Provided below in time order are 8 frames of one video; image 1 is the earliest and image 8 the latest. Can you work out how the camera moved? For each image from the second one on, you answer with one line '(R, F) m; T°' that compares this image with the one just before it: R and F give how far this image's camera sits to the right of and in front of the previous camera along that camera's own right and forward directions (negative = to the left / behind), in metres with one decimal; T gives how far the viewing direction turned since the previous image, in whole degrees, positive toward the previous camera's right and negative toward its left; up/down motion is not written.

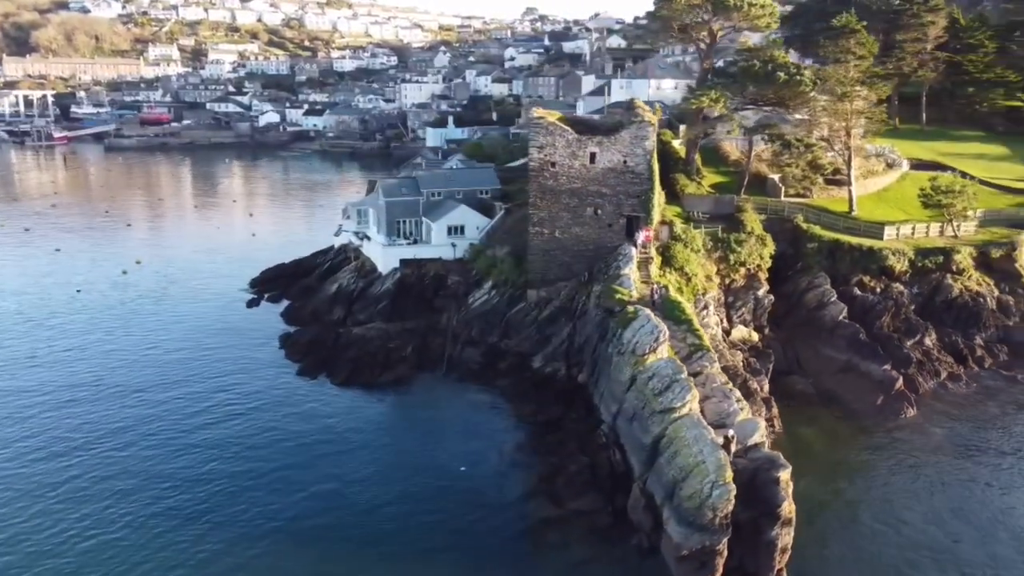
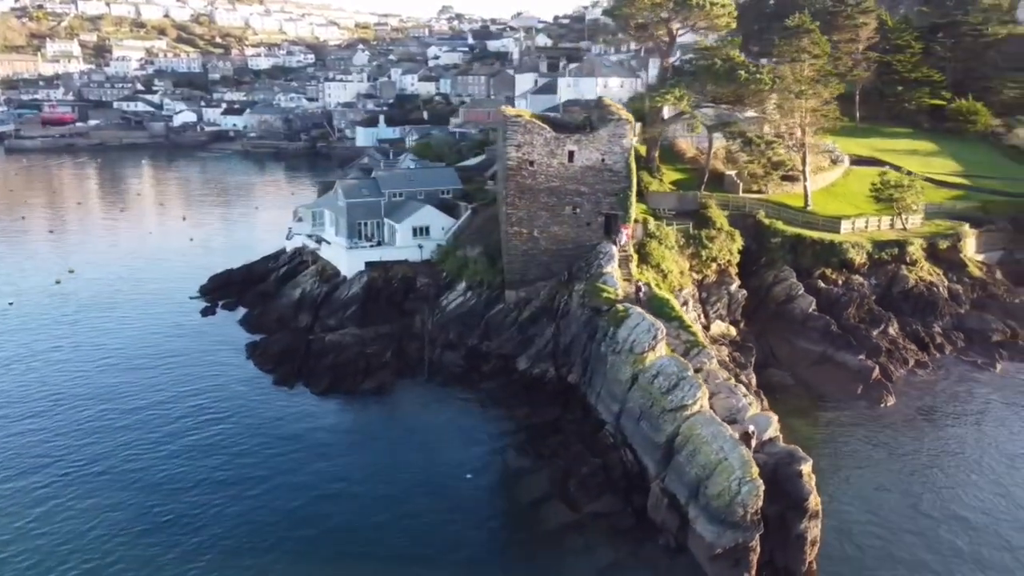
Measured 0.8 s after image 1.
(-2.4, +0.6) m; +6°
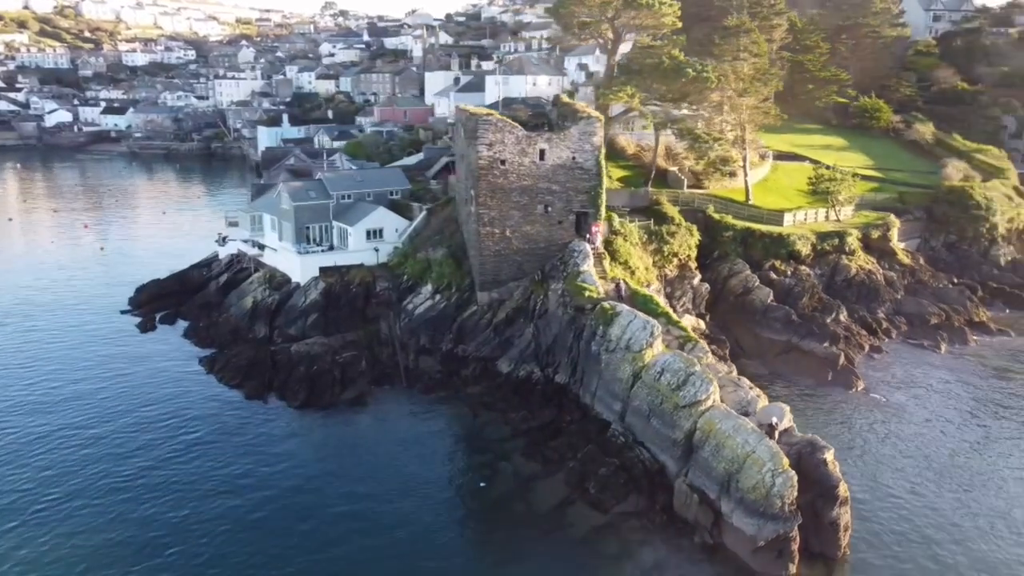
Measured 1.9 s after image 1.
(-3.3, +0.7) m; +8°
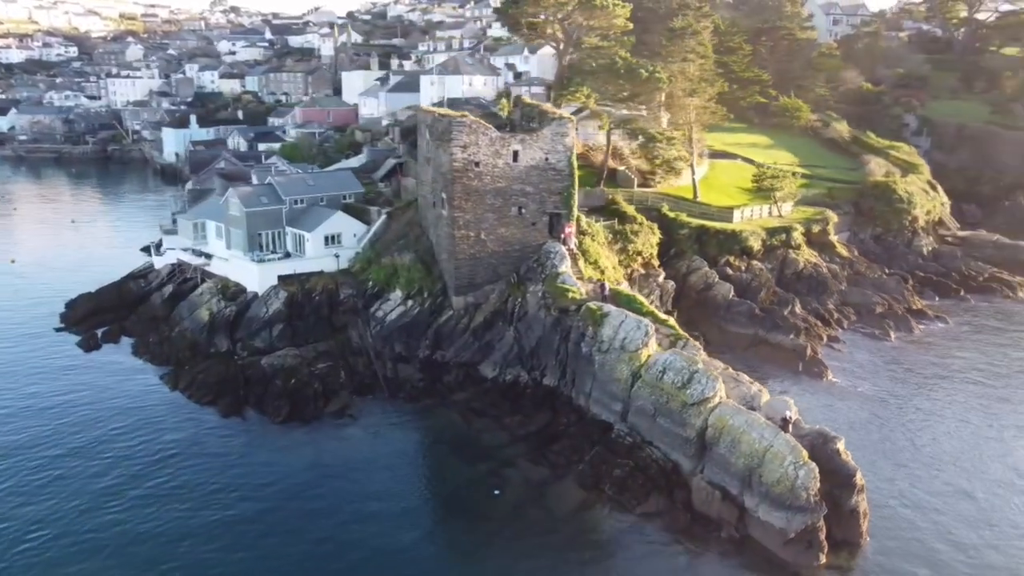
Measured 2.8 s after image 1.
(-2.9, +0.5) m; +7°
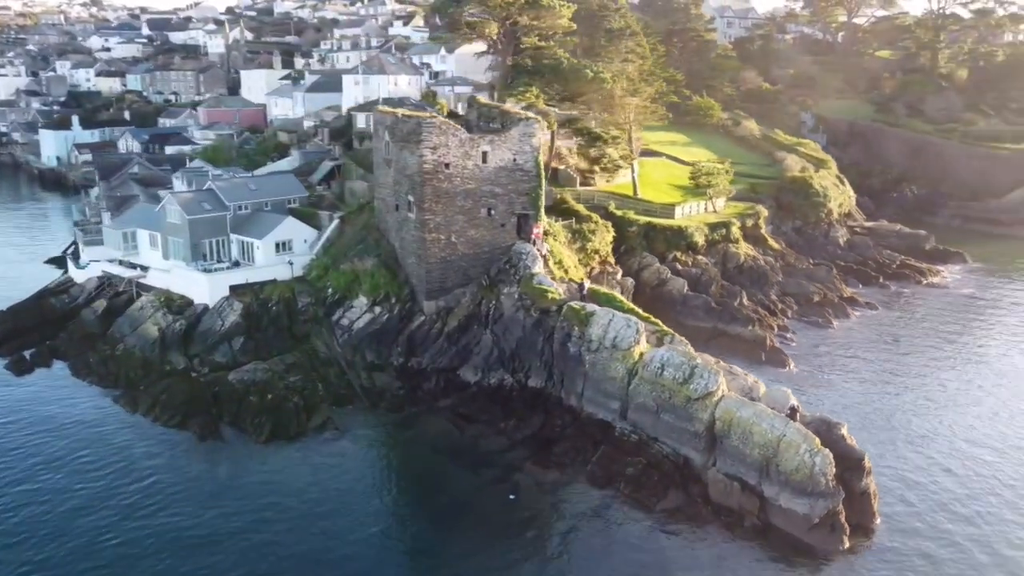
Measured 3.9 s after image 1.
(-3.3, +0.5) m; +8°
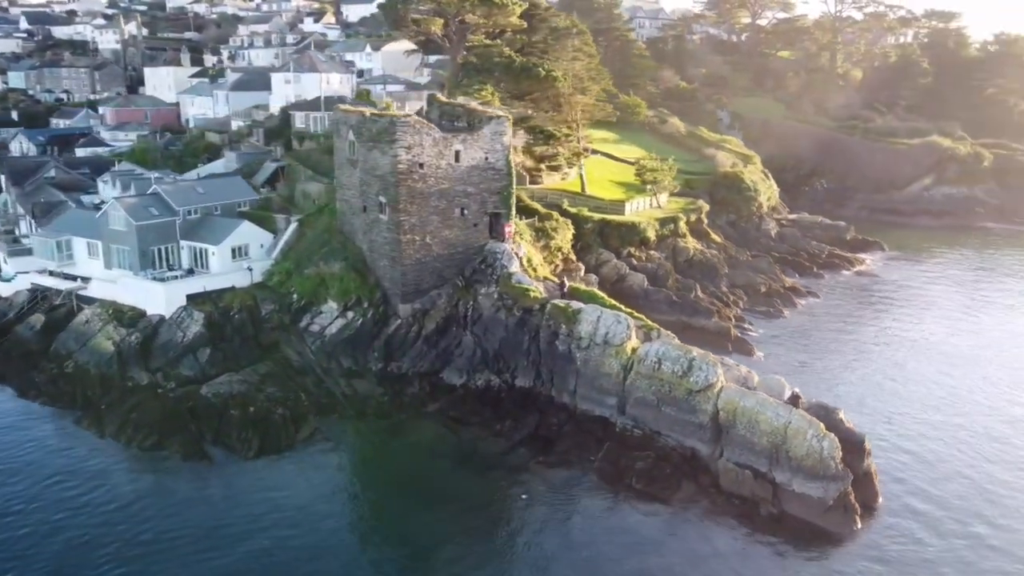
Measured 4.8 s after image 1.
(-2.9, +0.4) m; +7°
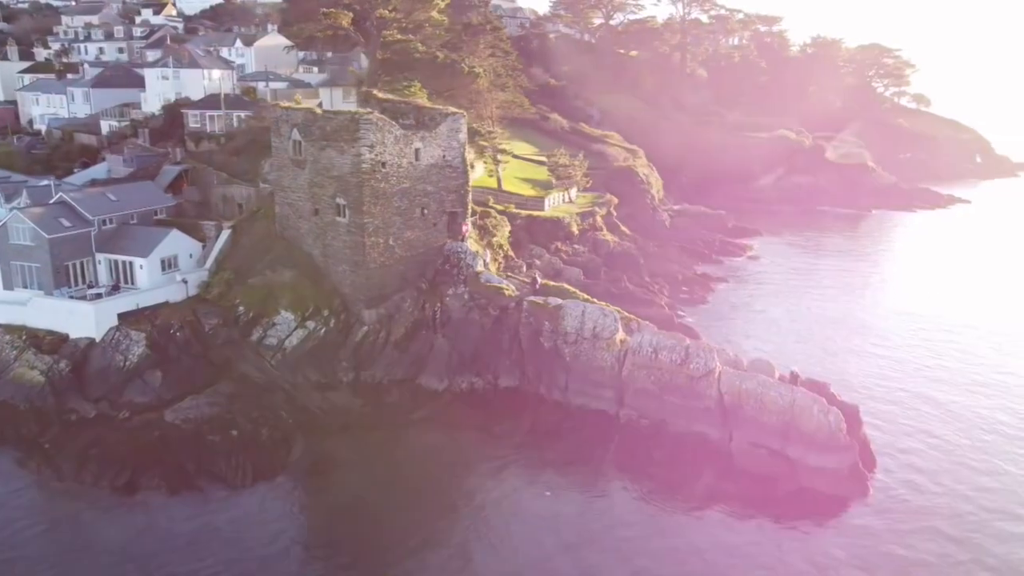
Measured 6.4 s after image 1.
(-4.9, +0.9) m; +12°
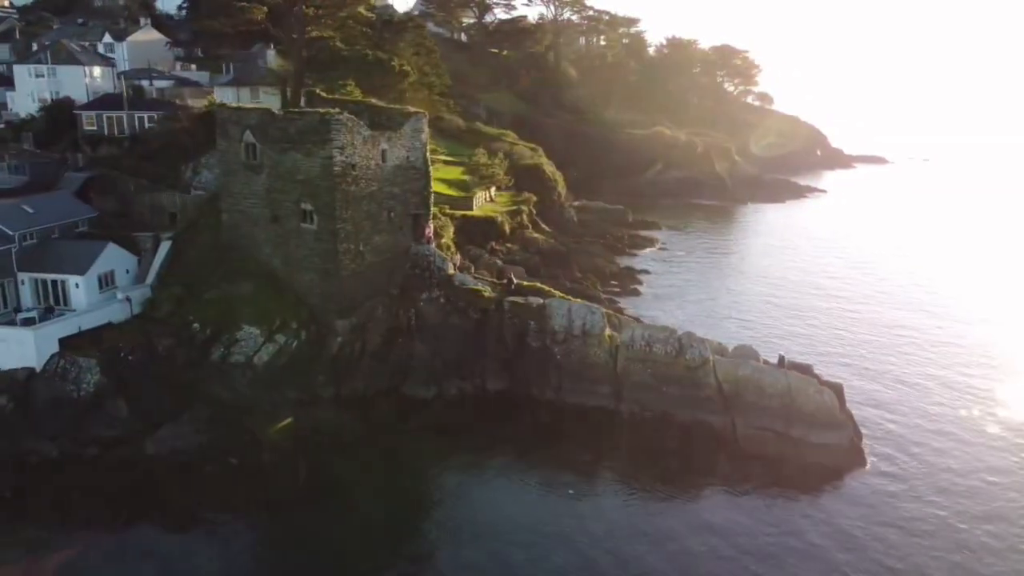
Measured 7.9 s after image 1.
(-4.5, +0.7) m; +11°
